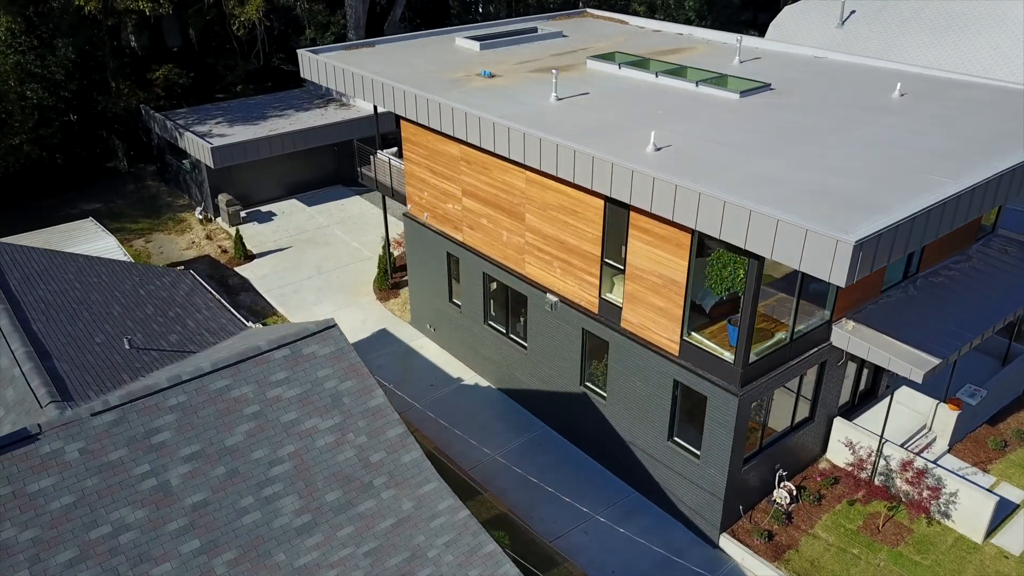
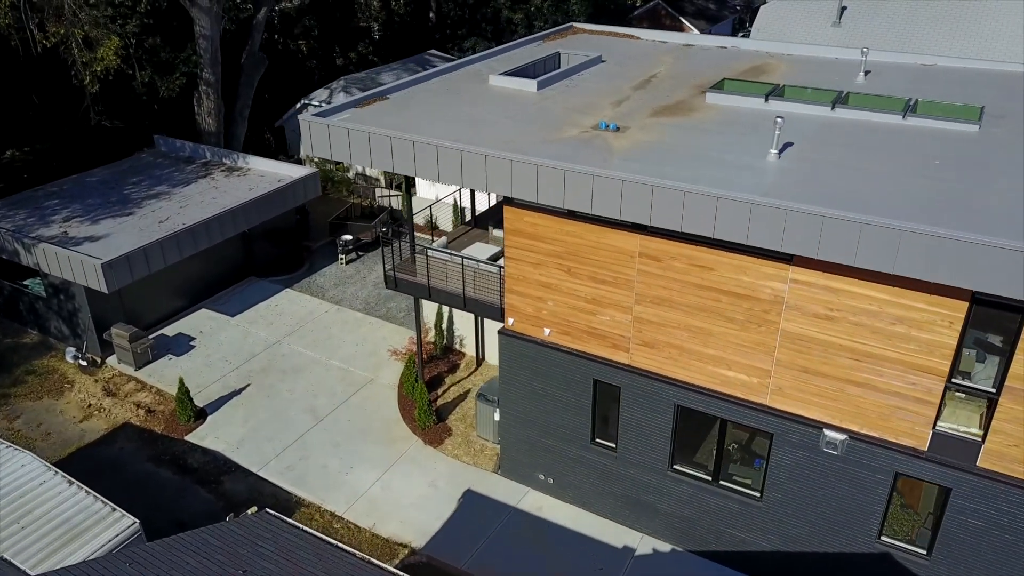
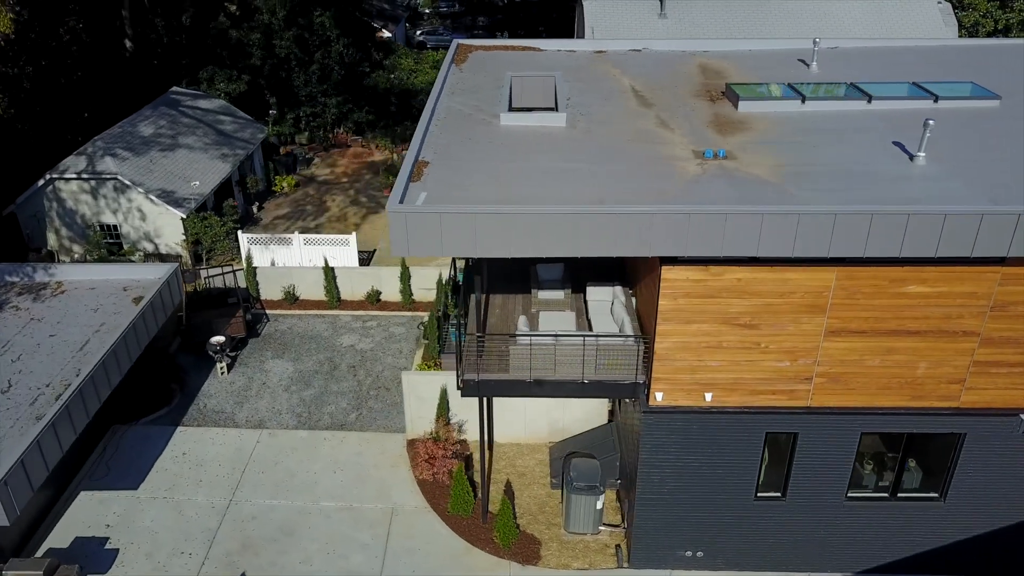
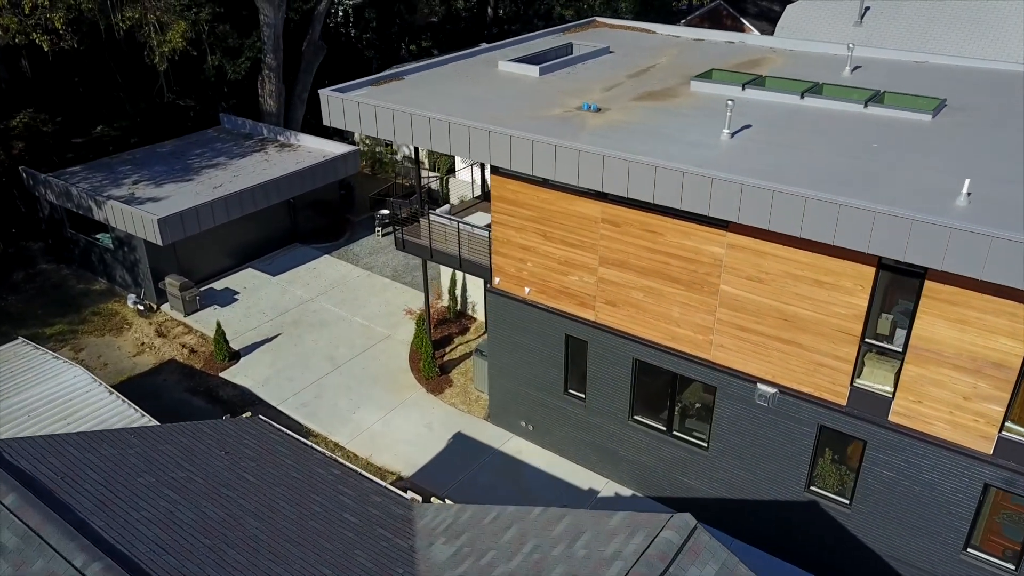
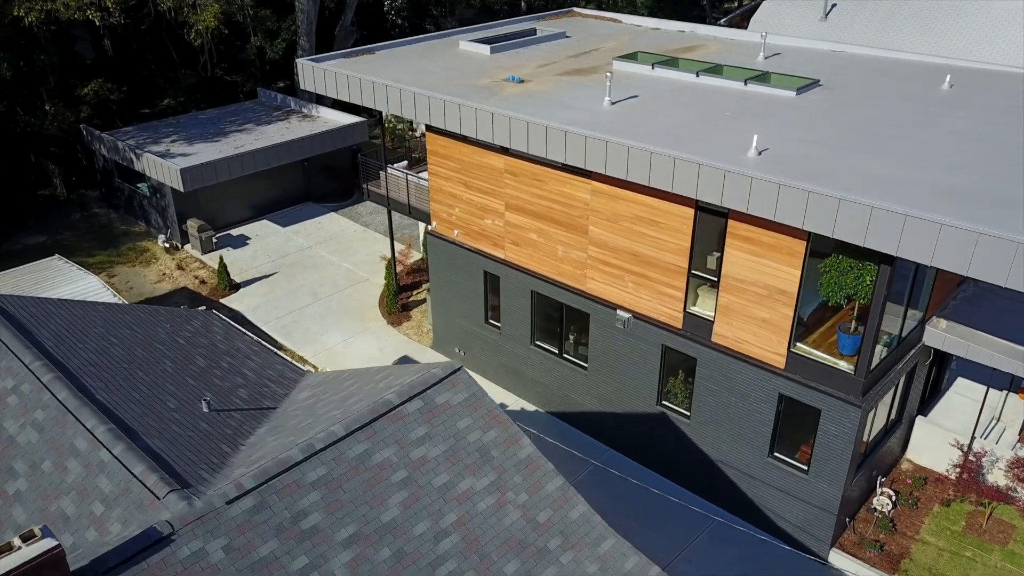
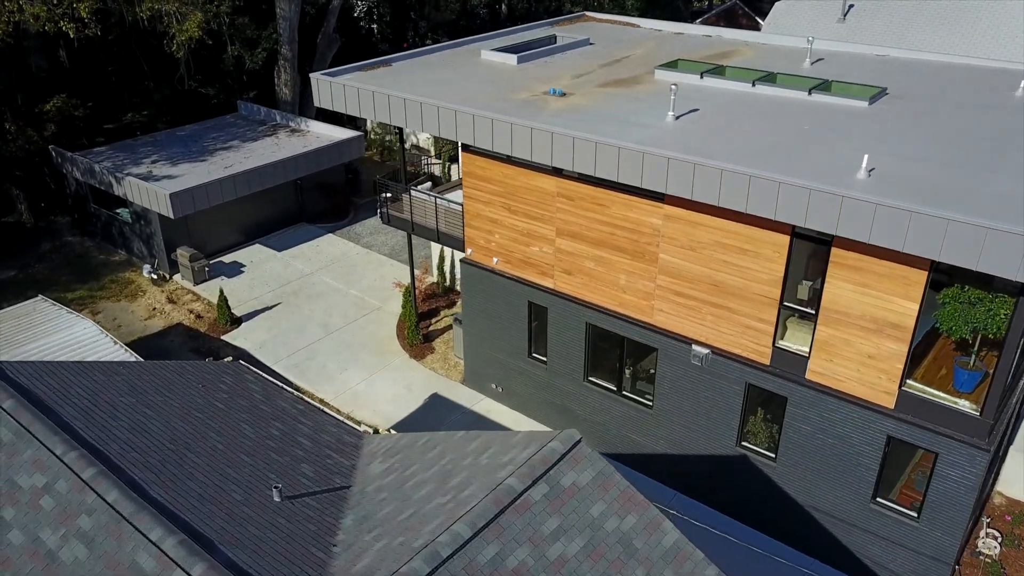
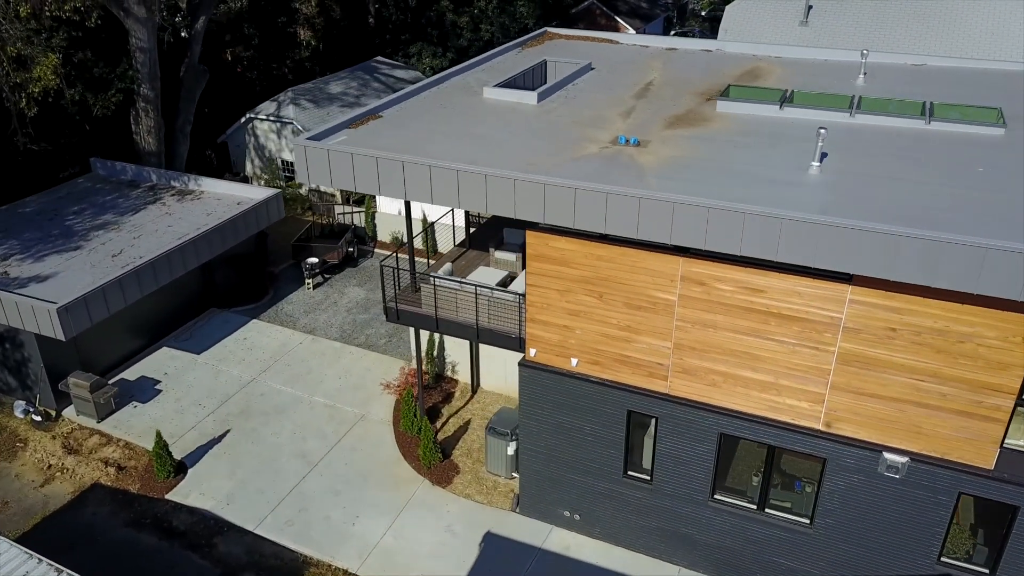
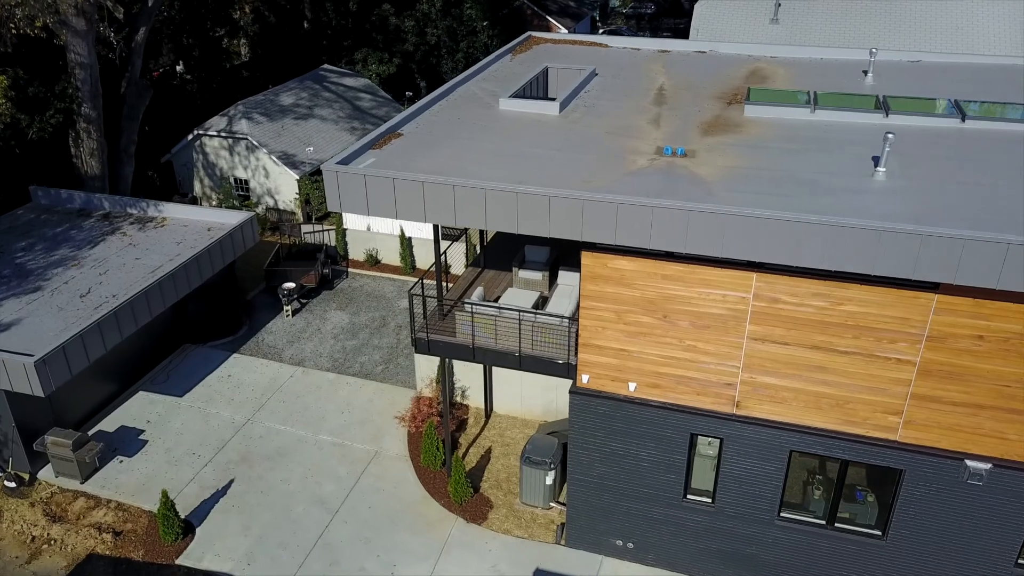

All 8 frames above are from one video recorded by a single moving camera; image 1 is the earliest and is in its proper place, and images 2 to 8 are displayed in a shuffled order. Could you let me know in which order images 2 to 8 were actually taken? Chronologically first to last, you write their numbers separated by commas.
5, 6, 4, 2, 7, 8, 3
